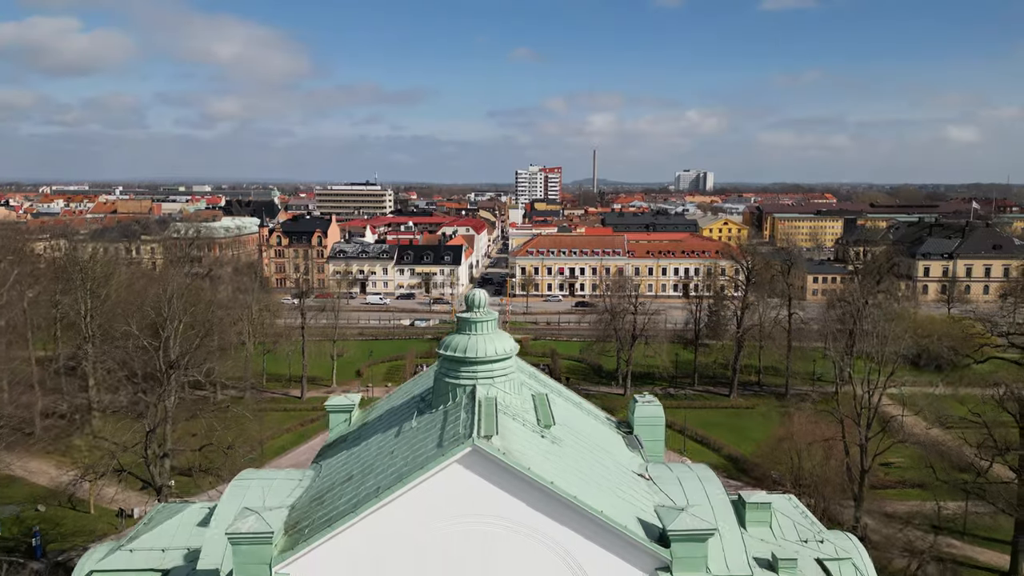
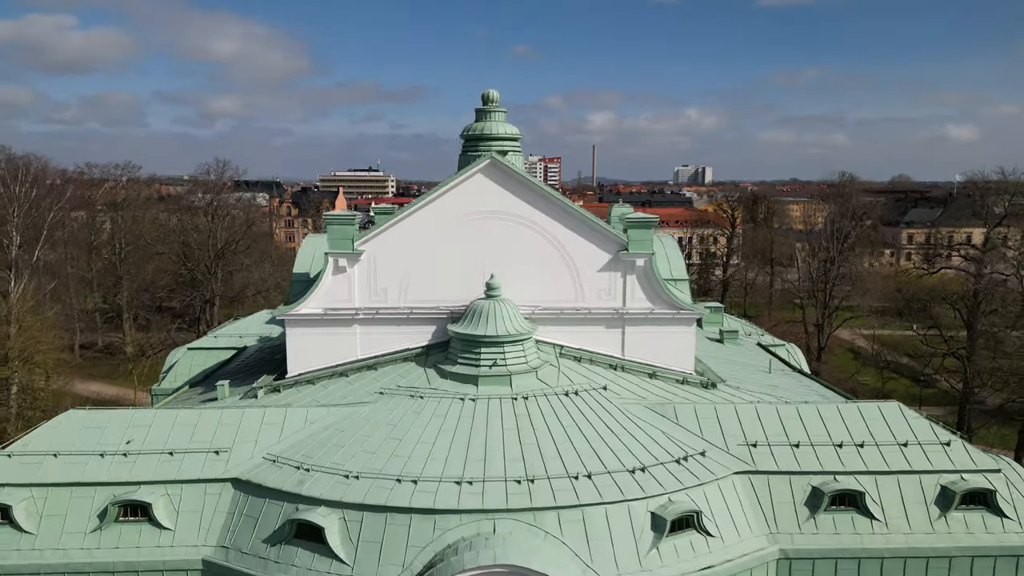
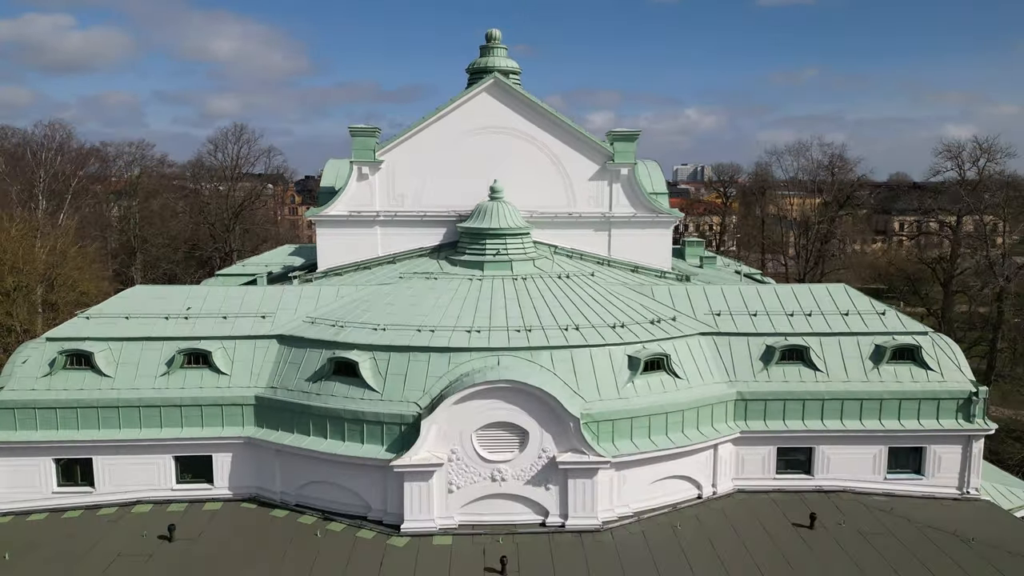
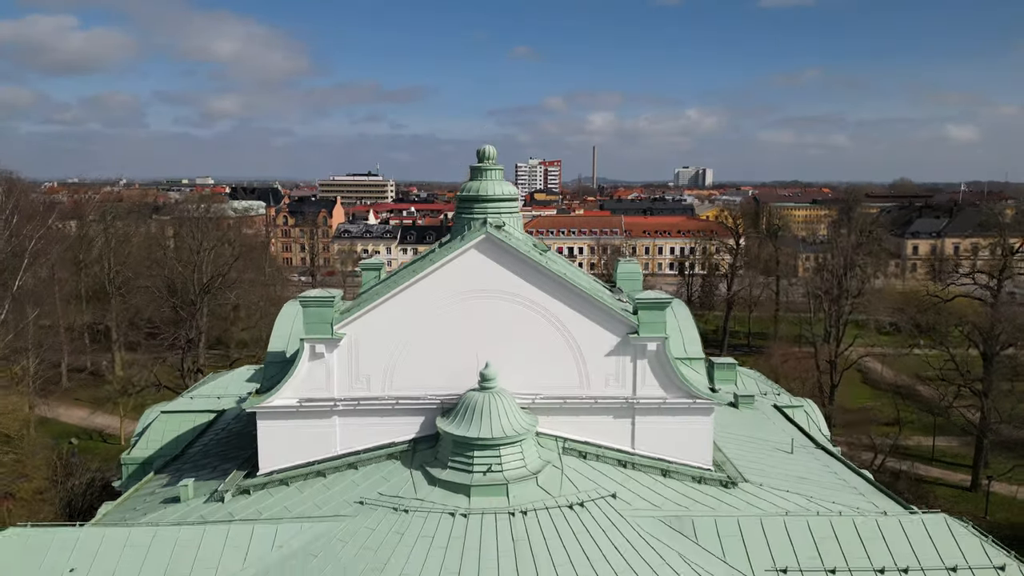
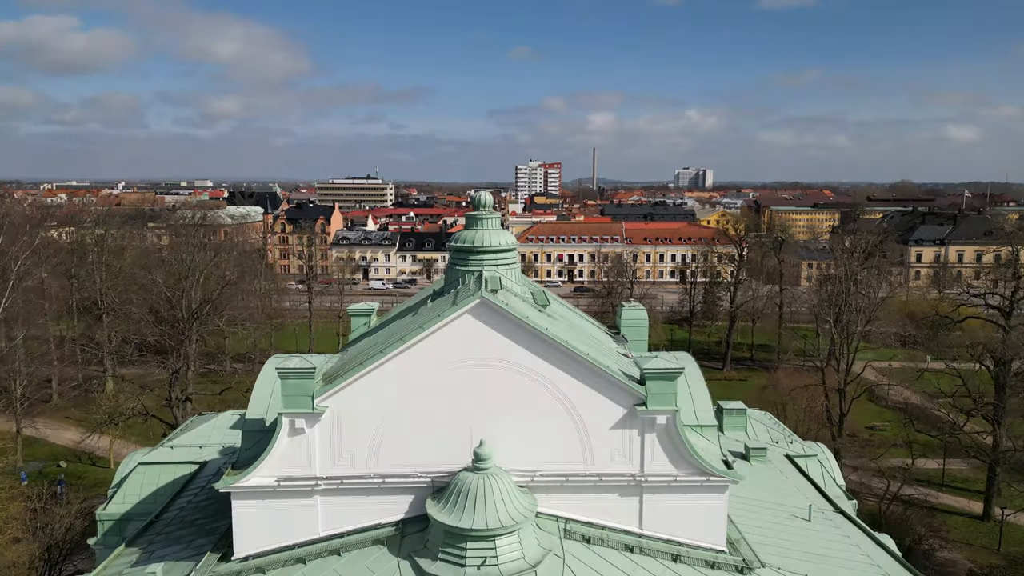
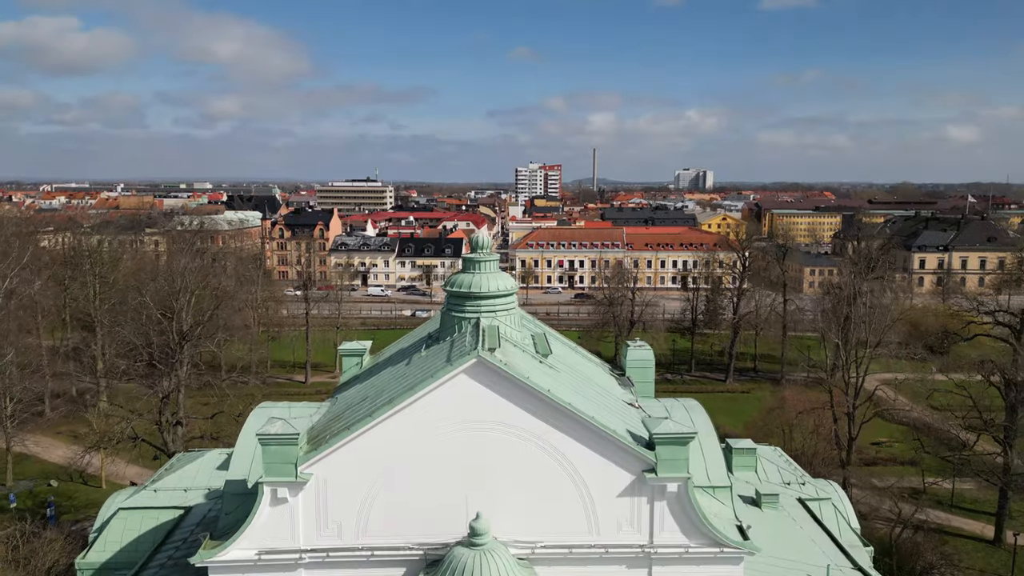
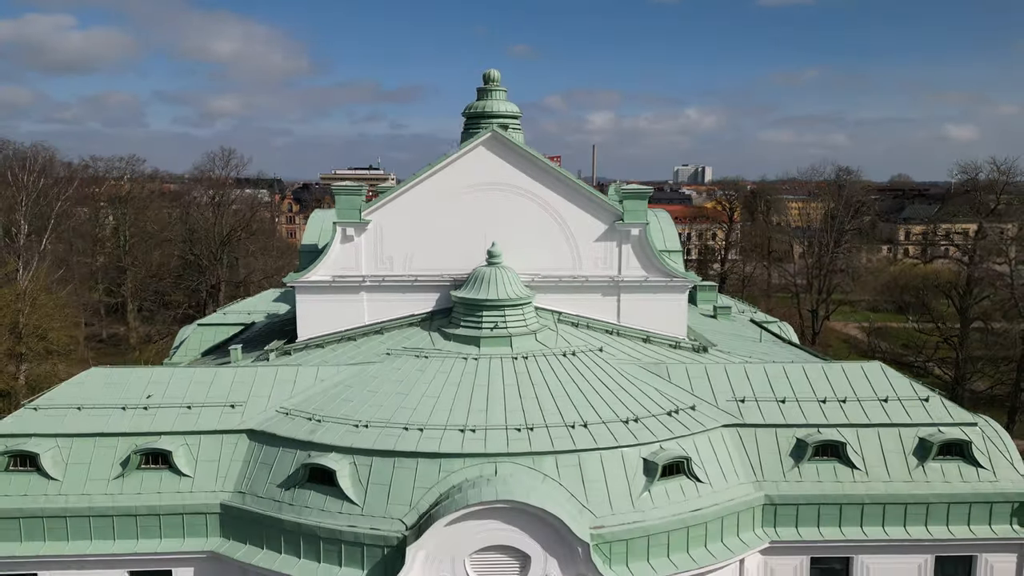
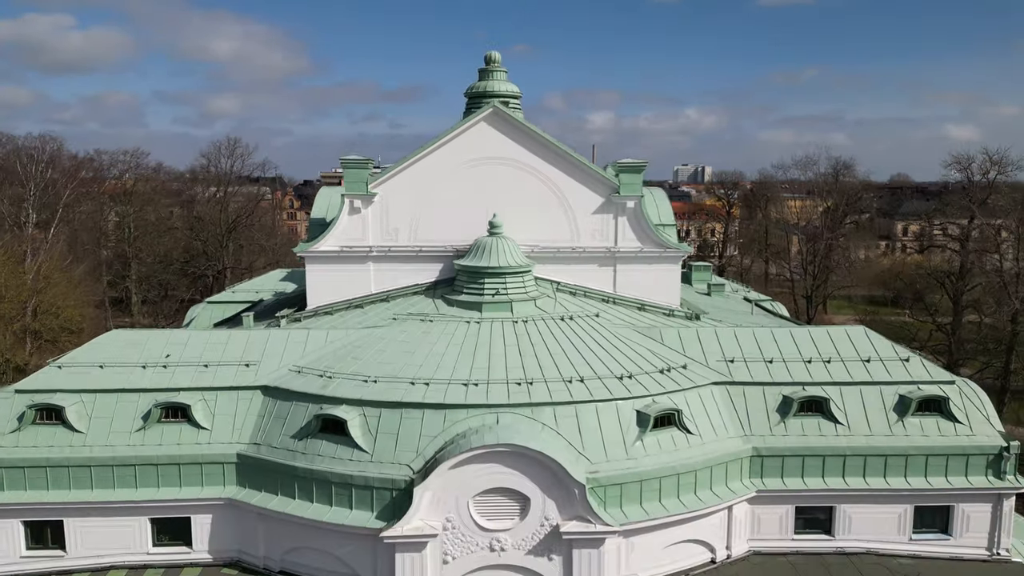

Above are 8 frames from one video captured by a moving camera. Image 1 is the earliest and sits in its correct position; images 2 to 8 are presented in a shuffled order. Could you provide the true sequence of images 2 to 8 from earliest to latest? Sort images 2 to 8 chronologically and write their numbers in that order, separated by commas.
6, 5, 4, 2, 7, 8, 3
